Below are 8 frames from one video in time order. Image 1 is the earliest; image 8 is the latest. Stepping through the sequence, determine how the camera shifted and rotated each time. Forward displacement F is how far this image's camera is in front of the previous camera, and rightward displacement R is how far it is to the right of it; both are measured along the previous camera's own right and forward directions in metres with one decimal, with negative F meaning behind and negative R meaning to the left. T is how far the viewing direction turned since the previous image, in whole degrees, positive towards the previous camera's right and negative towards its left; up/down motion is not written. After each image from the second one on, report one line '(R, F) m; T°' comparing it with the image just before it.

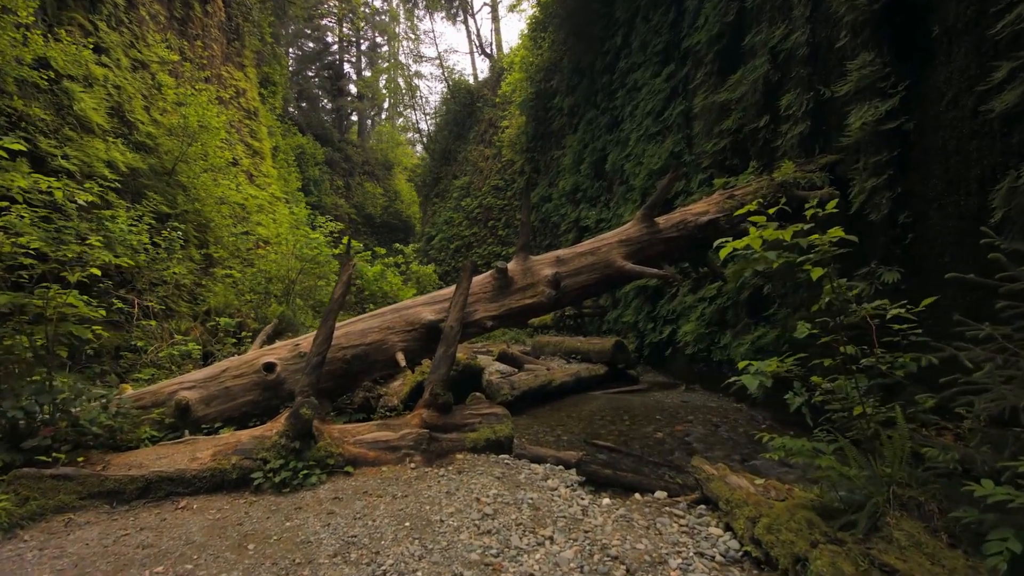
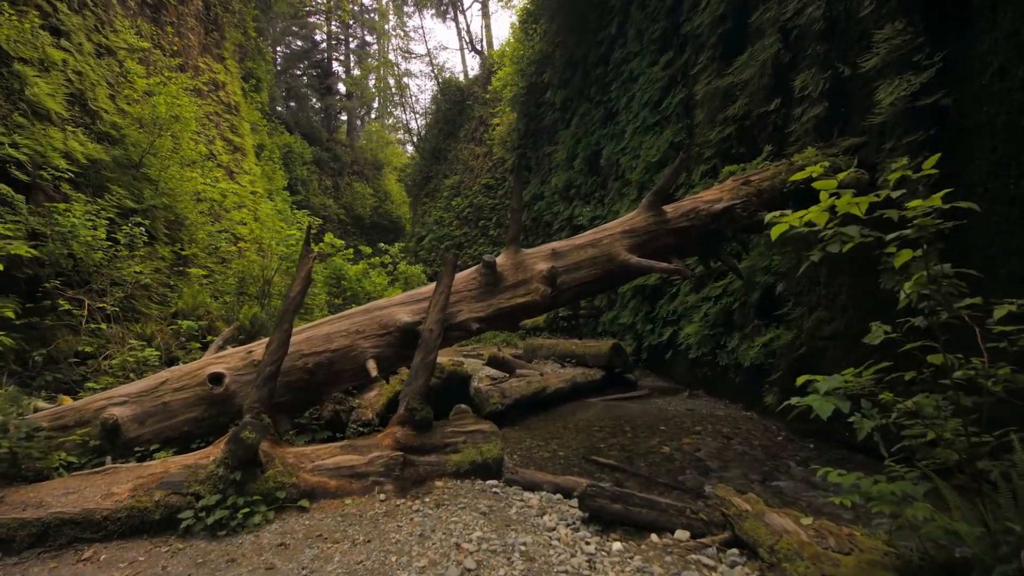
(0.0, +0.5) m; +1°
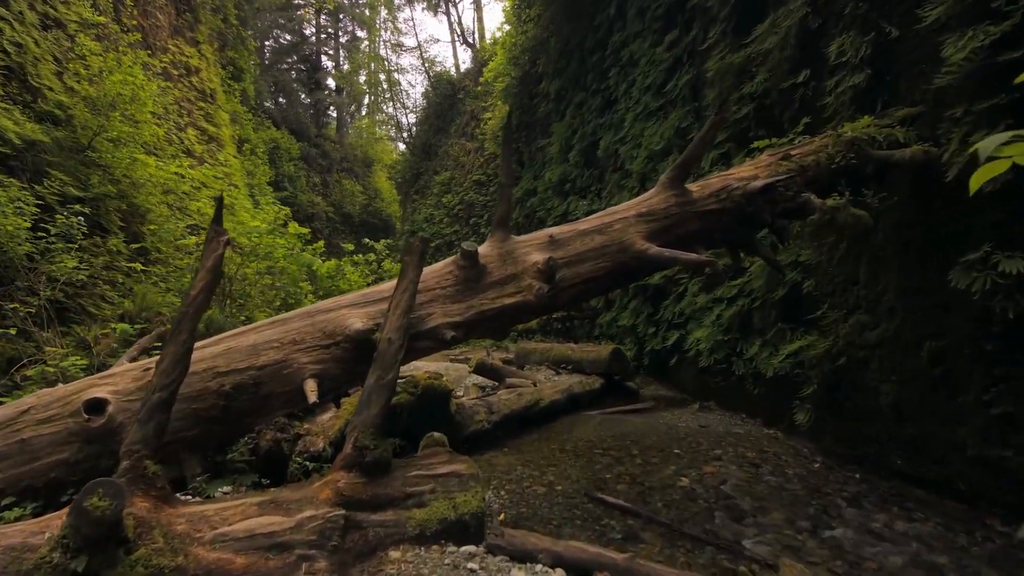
(0.0, +0.8) m; +1°
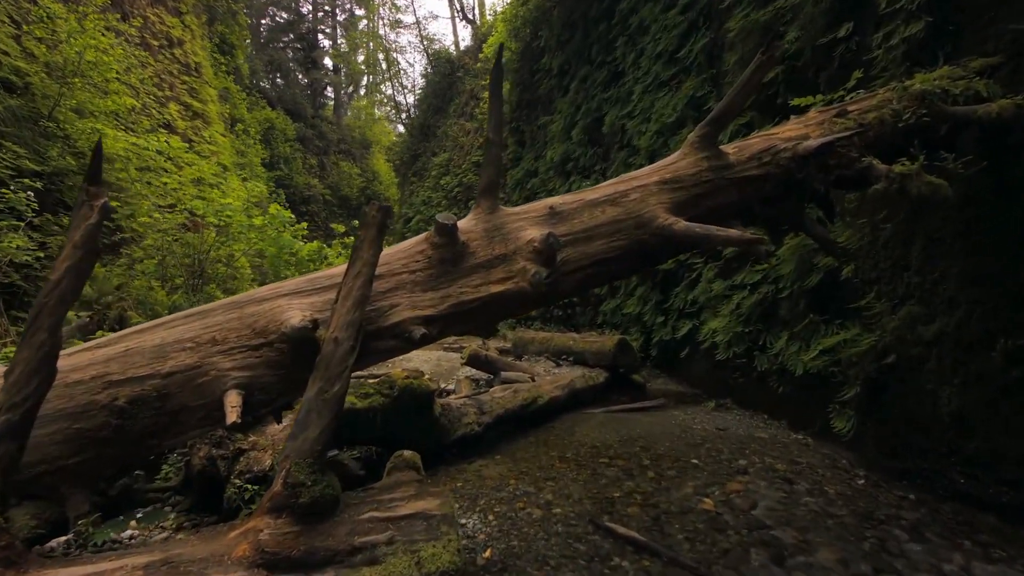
(+0.1, +0.6) m; 0°
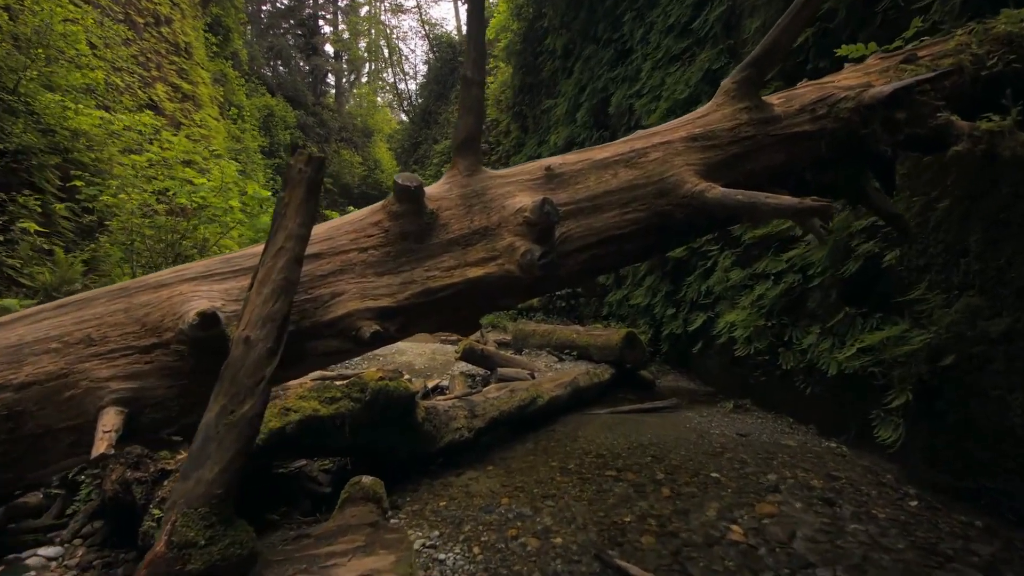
(+0.1, +0.5) m; 0°
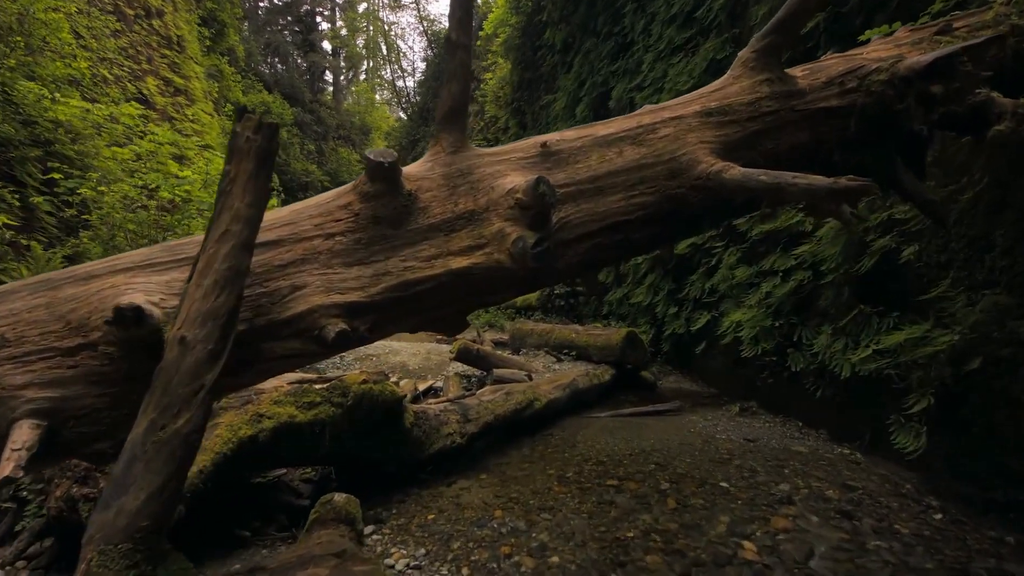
(0.0, +0.2) m; 0°
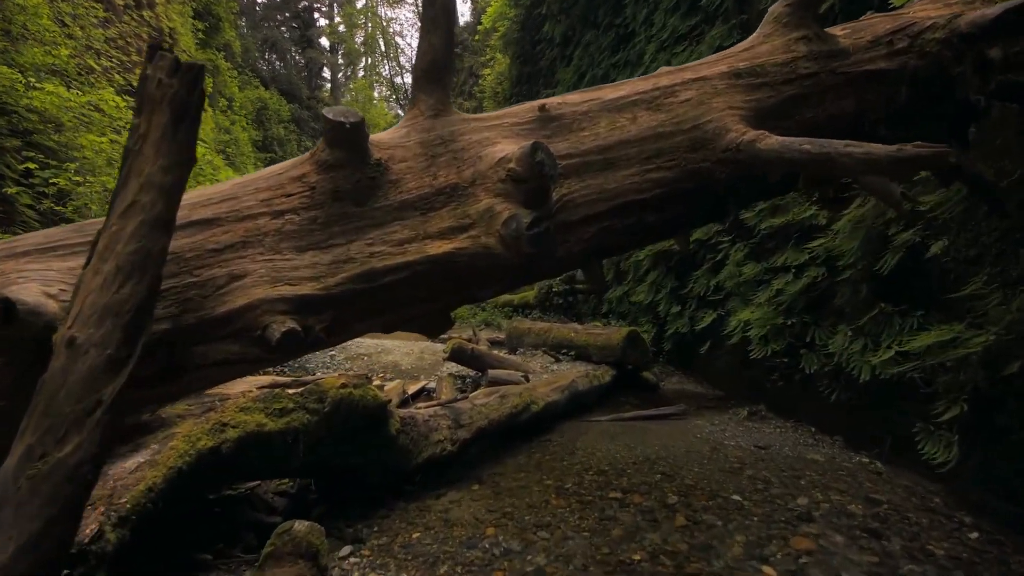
(0.0, +0.3) m; 0°
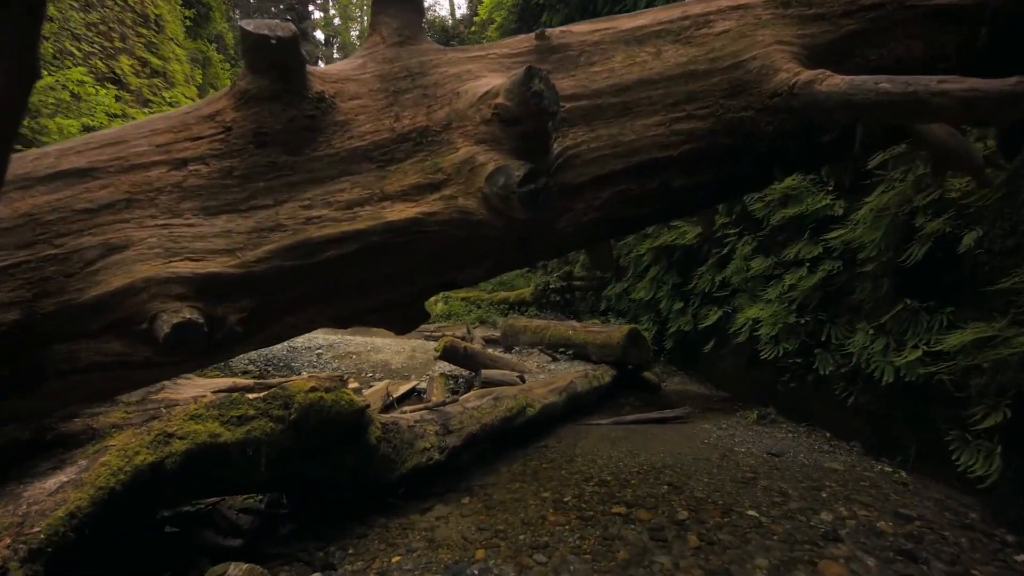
(0.0, +0.3) m; 0°
